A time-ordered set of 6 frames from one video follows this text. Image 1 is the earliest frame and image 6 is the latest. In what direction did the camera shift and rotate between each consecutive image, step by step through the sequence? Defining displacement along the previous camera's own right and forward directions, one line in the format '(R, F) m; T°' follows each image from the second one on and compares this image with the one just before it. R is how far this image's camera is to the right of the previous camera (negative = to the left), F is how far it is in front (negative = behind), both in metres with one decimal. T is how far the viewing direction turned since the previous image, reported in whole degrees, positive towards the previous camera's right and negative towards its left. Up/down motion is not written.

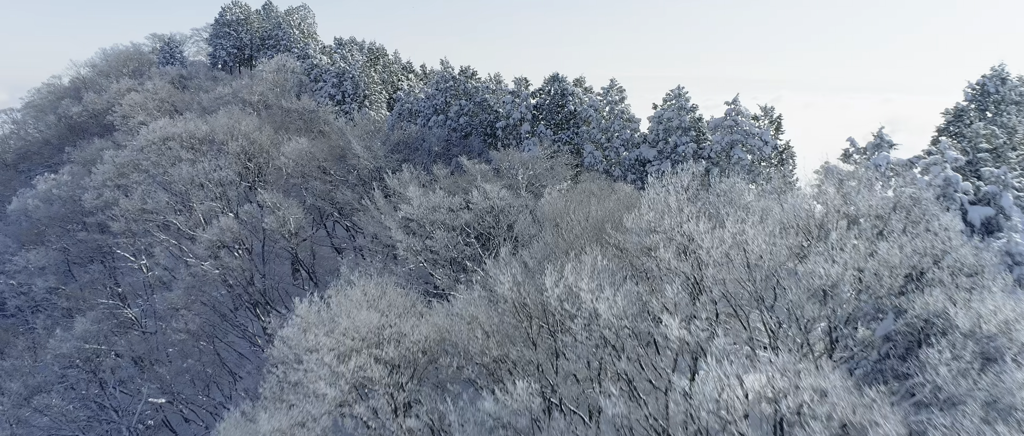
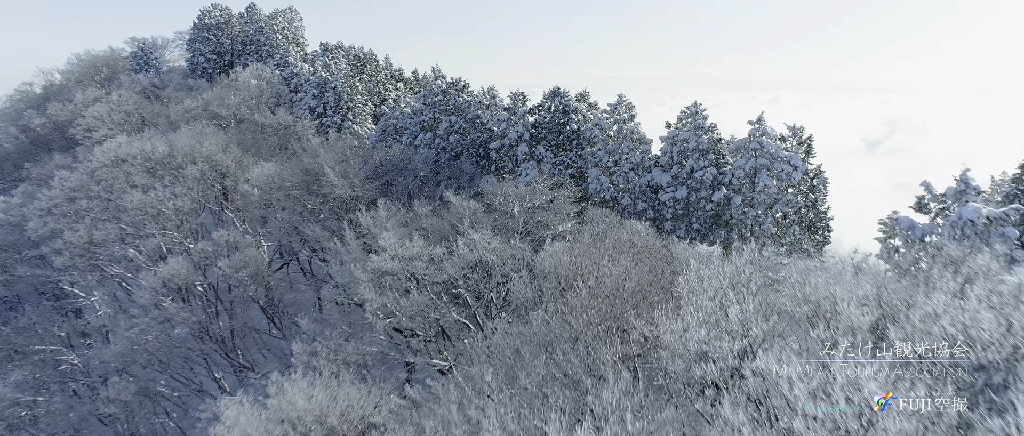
(+0.1, +4.2) m; 0°
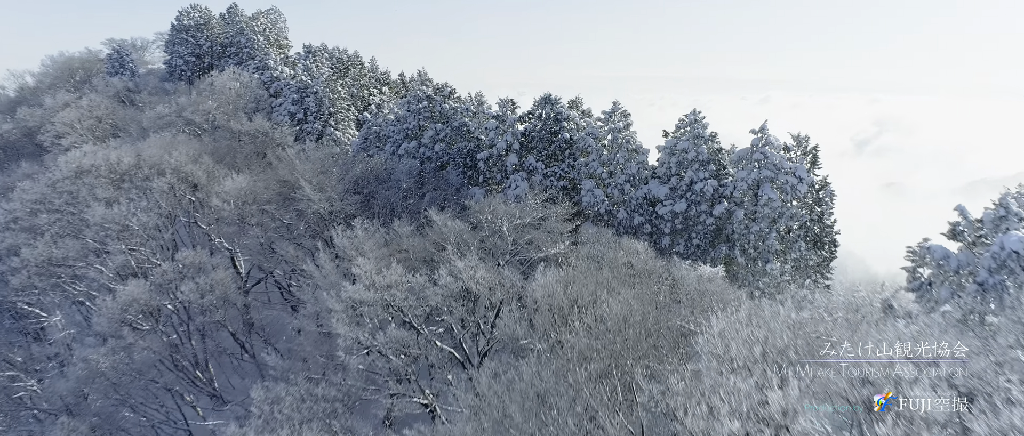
(+0.1, +1.9) m; +1°
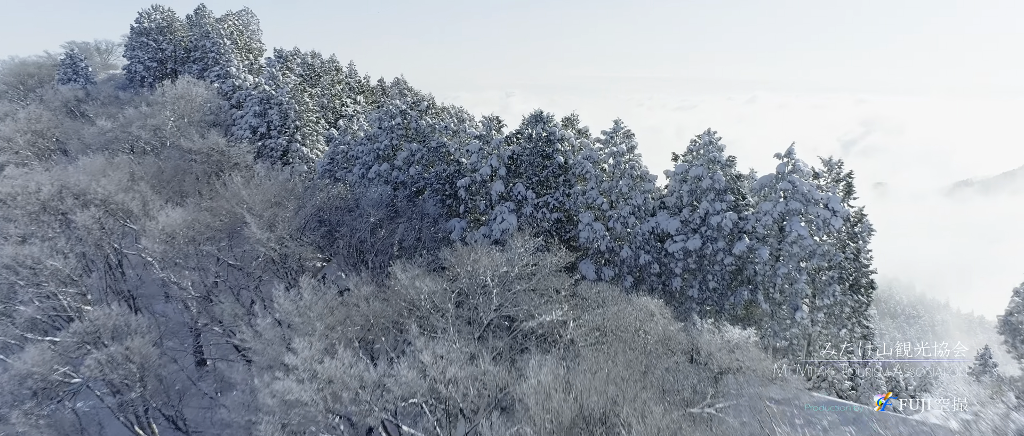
(+0.1, +4.4) m; +1°
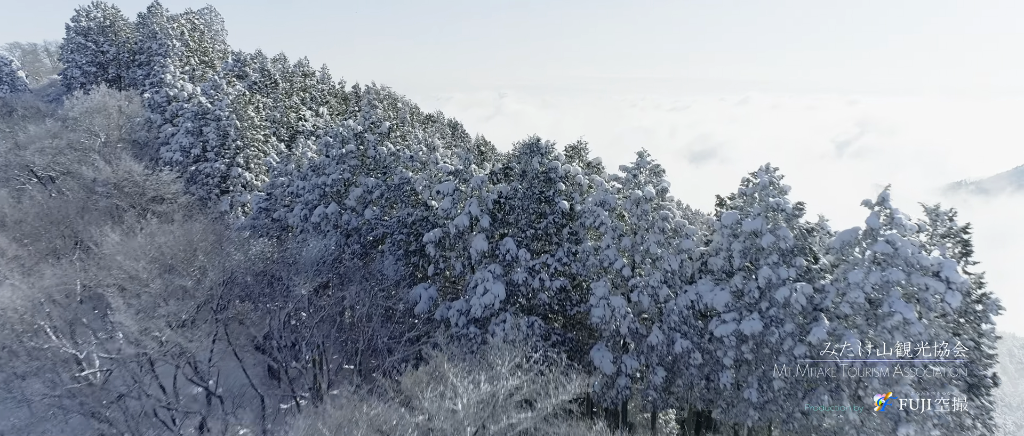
(+0.2, +7.4) m; +1°
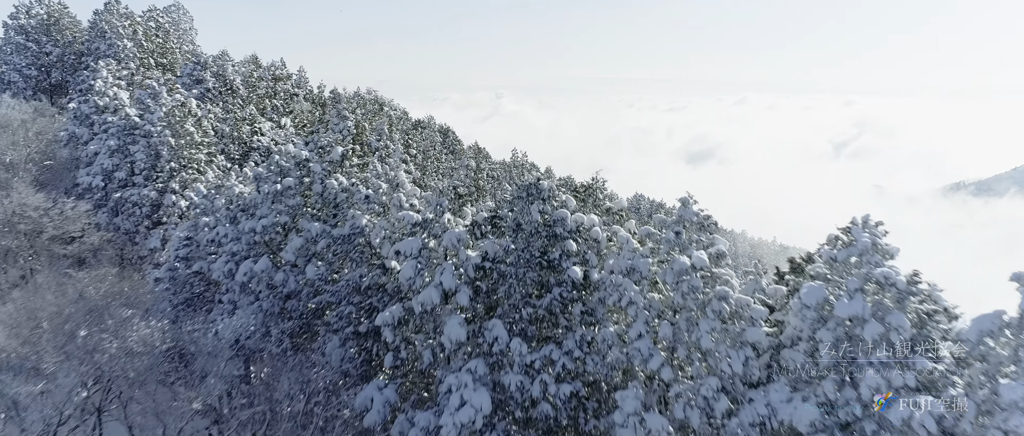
(+0.2, +6.0) m; 0°
